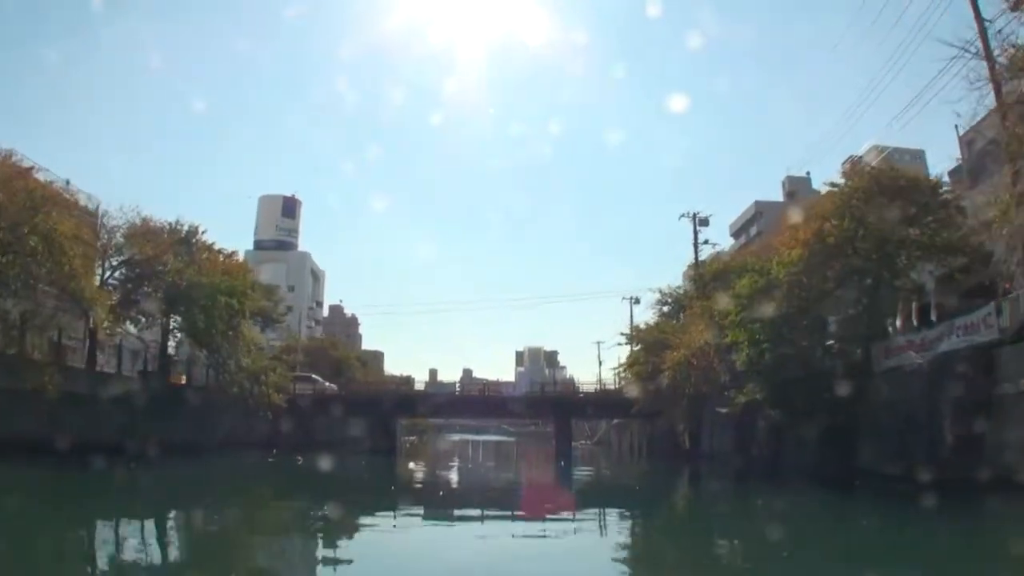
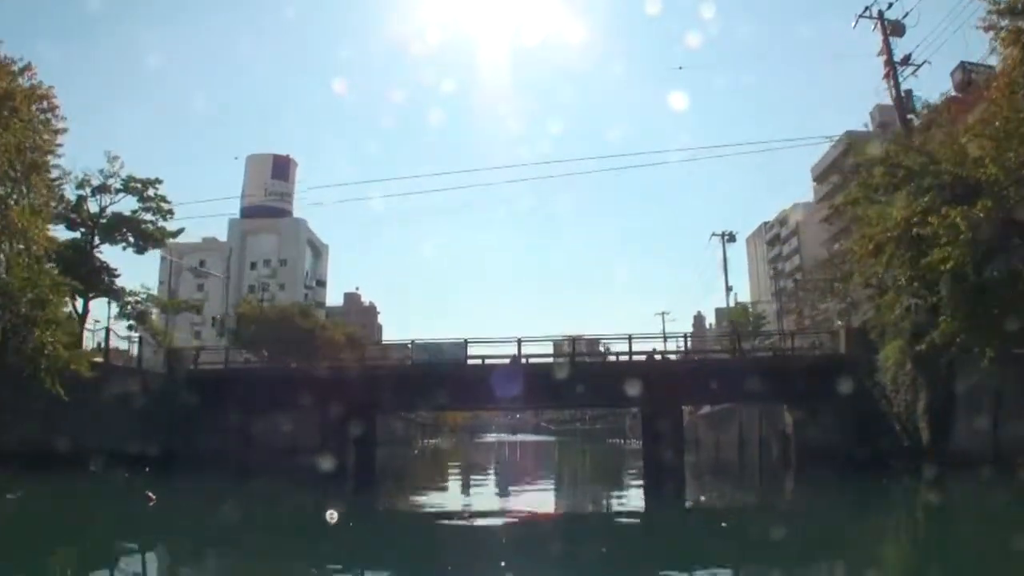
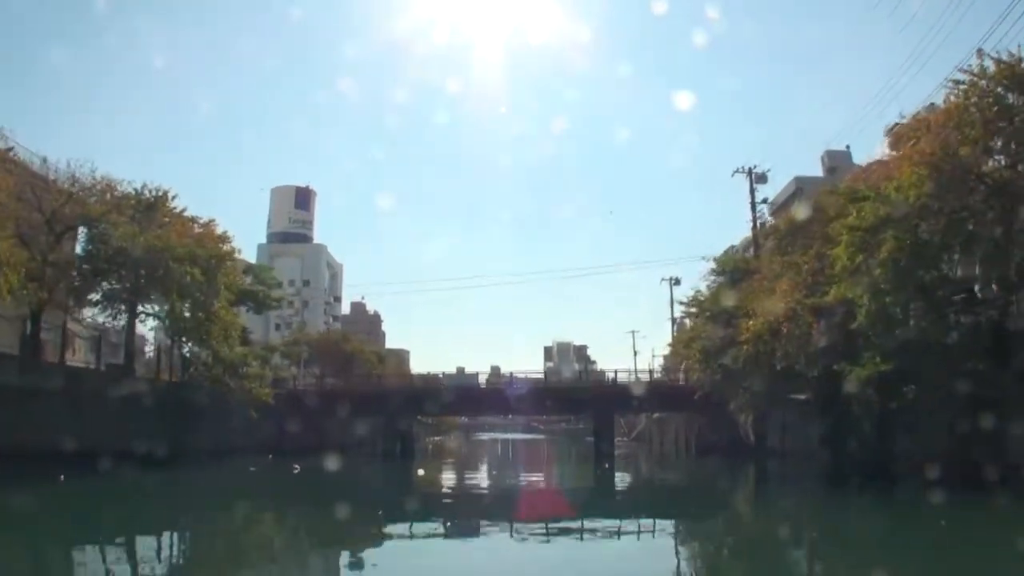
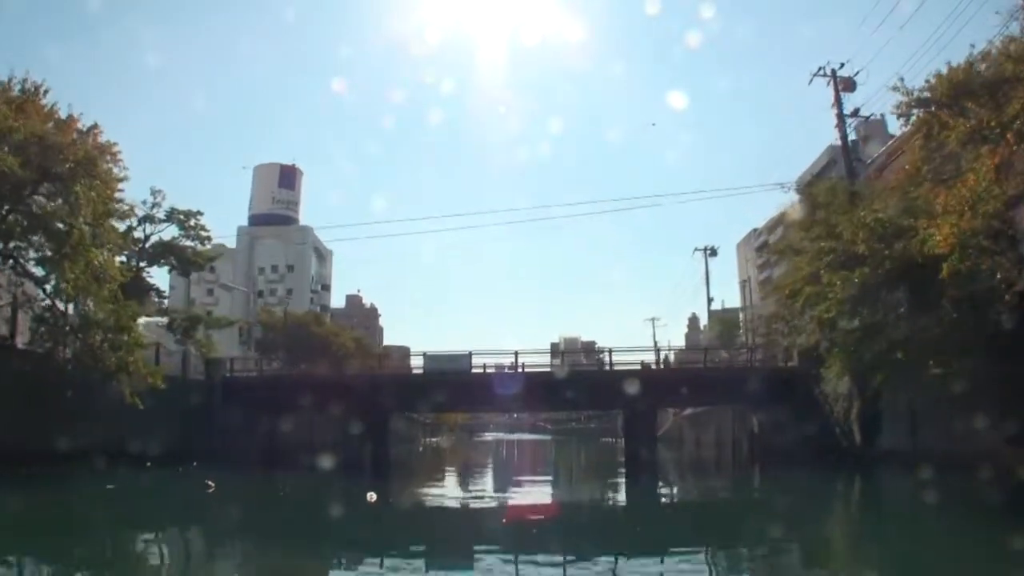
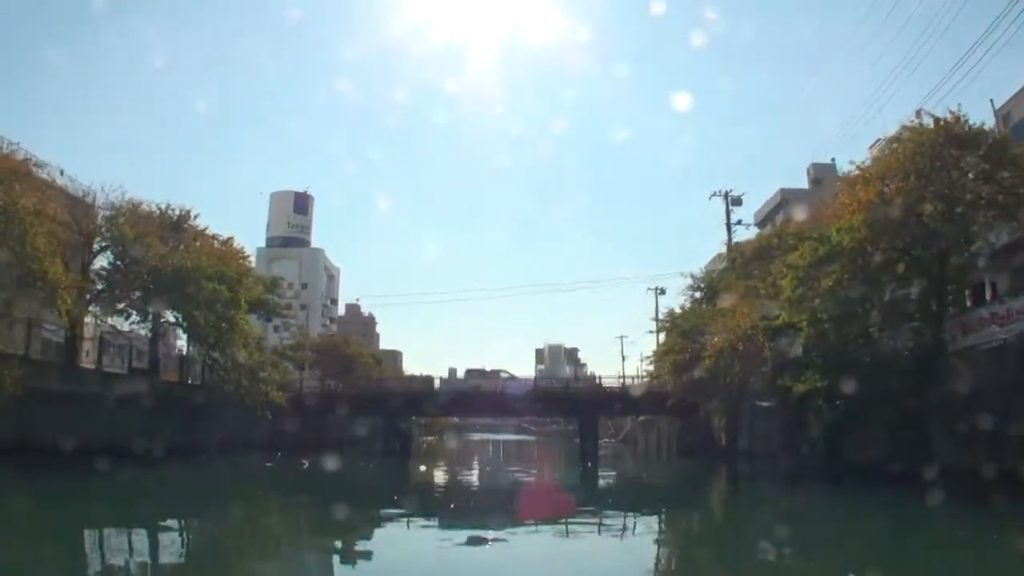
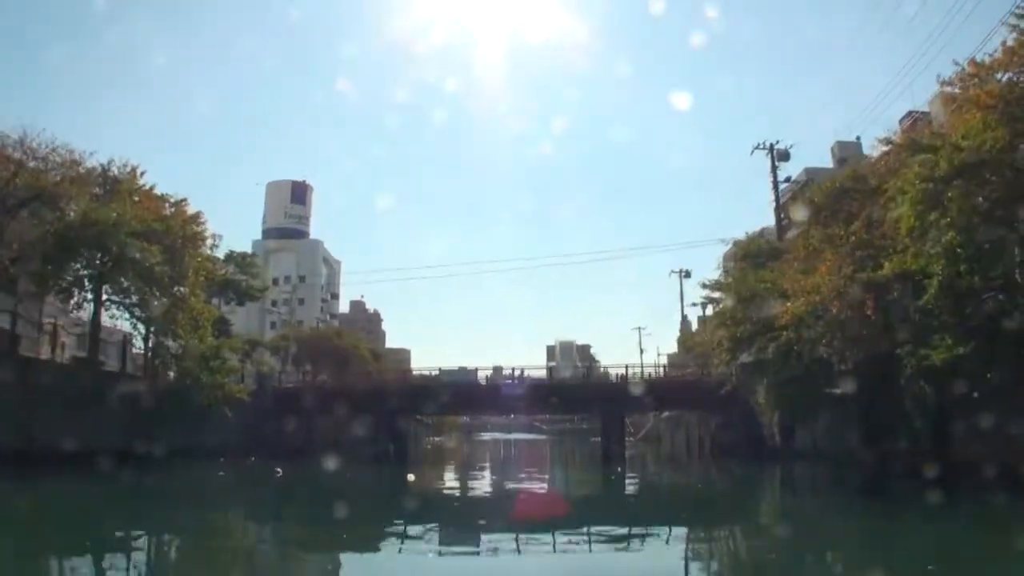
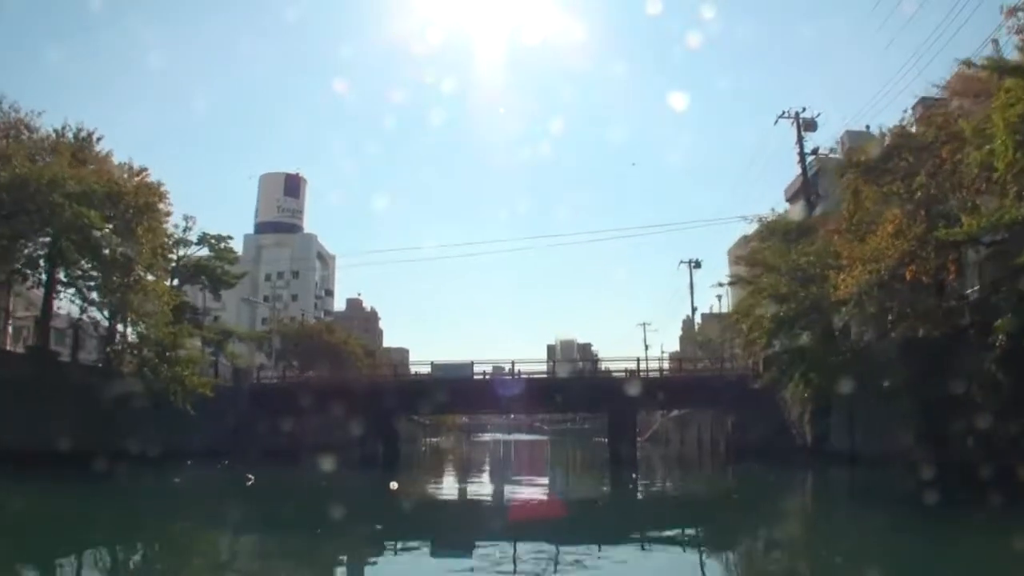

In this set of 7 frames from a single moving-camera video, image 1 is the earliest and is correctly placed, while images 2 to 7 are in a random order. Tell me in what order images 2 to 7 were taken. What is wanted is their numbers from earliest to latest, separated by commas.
5, 3, 6, 7, 4, 2
